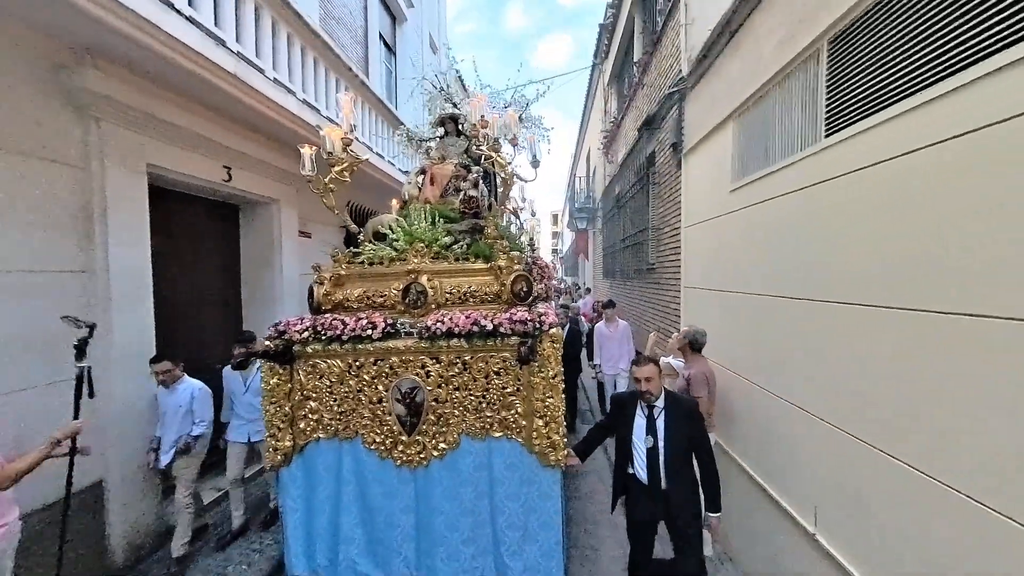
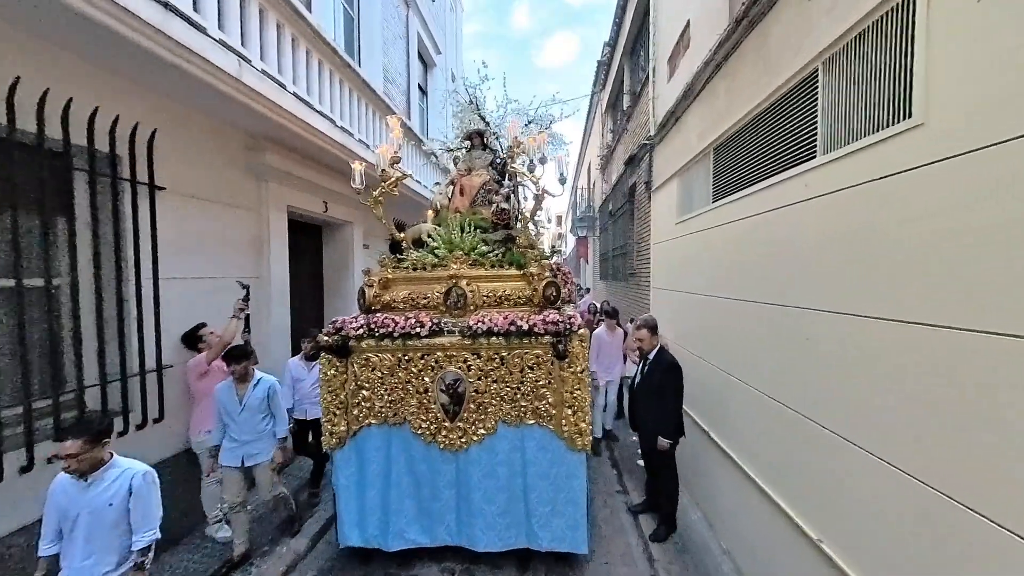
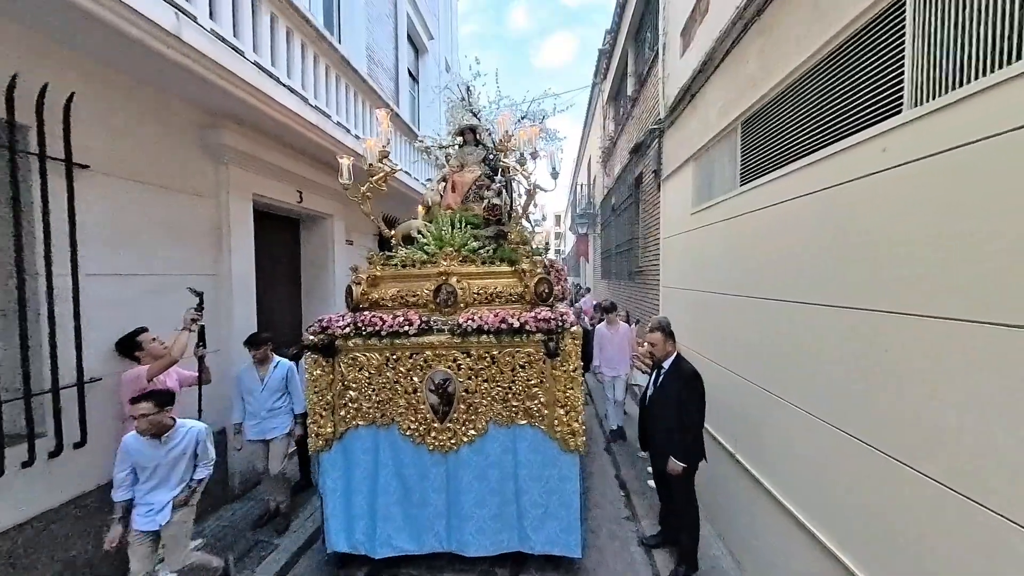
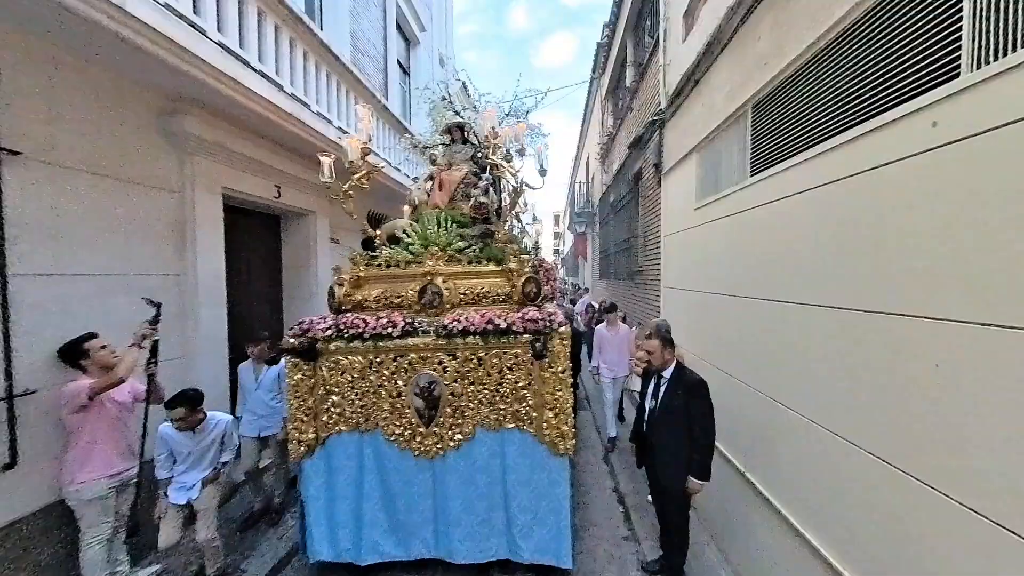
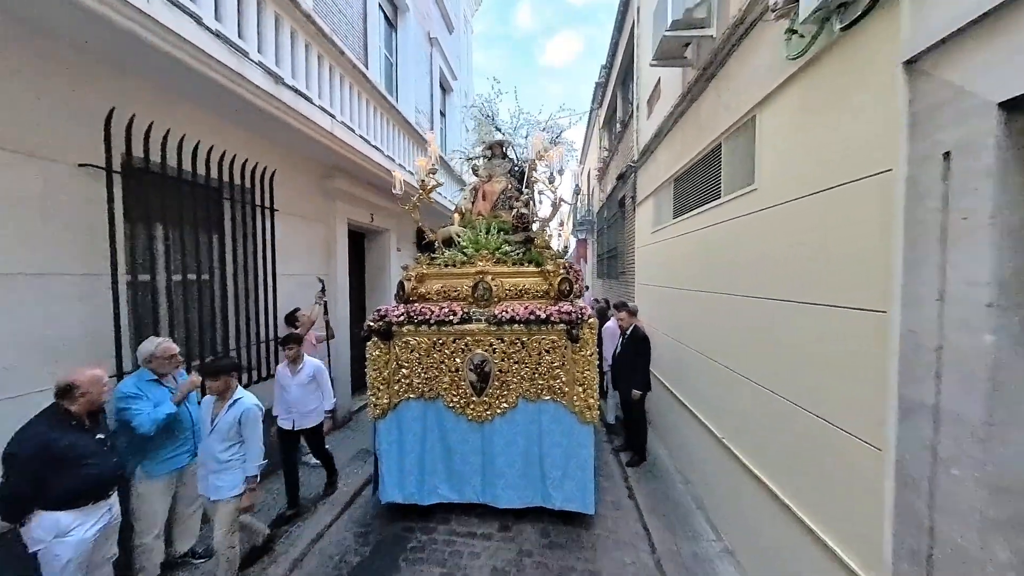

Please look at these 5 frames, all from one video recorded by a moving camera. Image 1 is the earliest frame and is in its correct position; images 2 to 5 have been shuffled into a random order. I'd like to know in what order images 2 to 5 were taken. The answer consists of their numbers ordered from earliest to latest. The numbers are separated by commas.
4, 3, 2, 5
